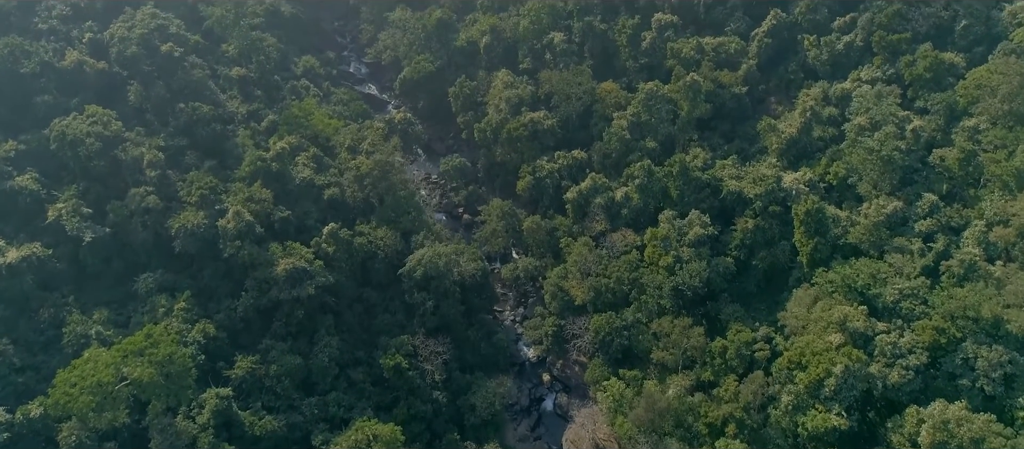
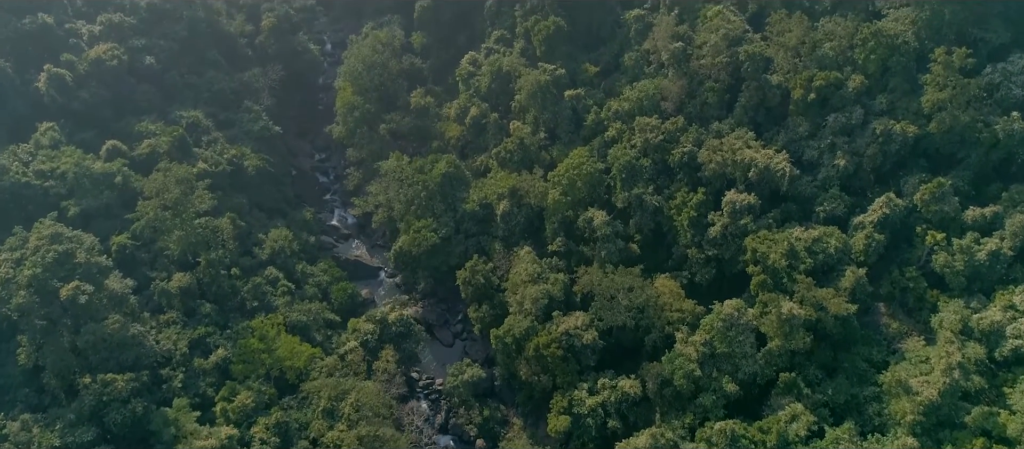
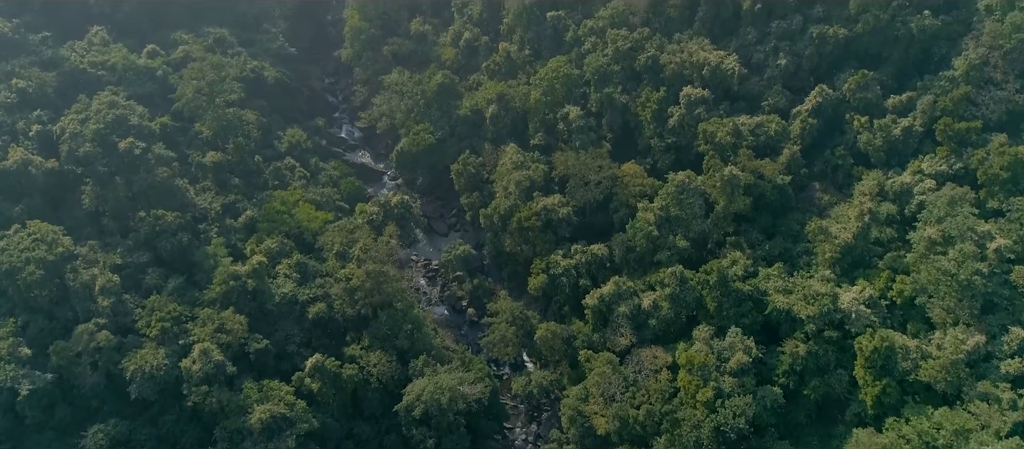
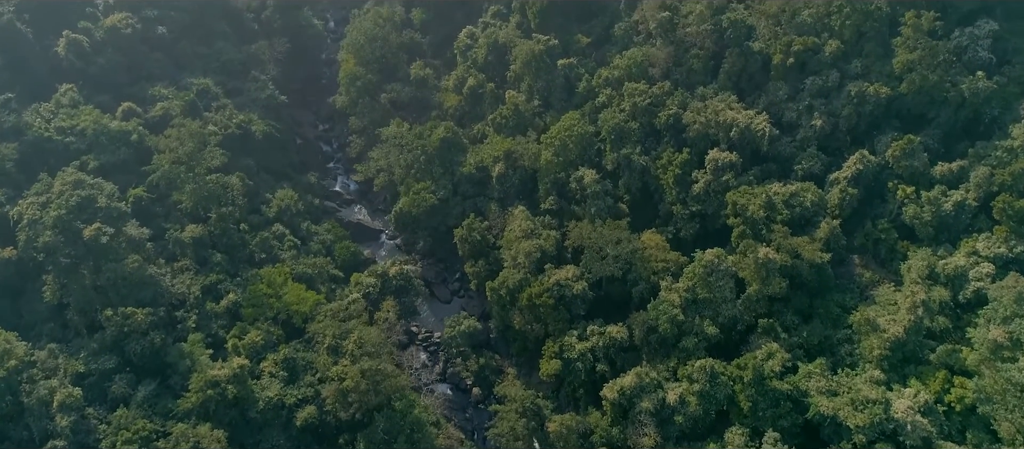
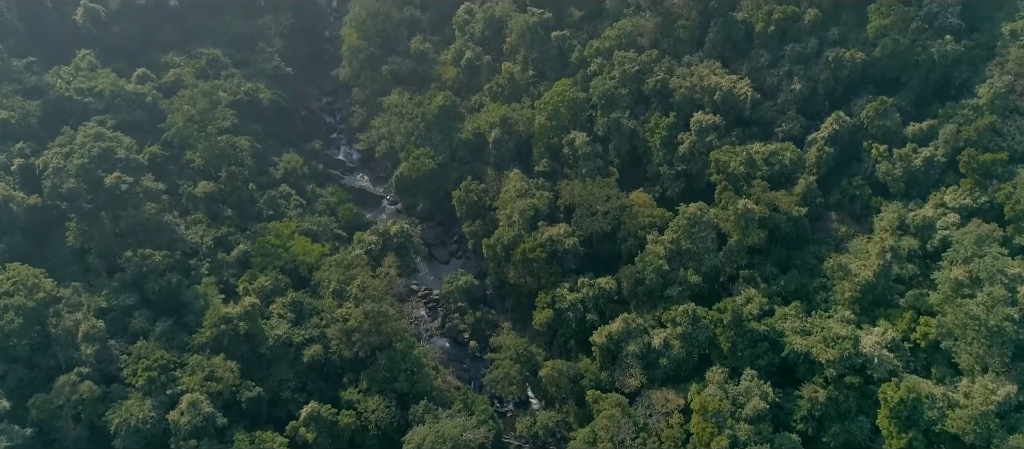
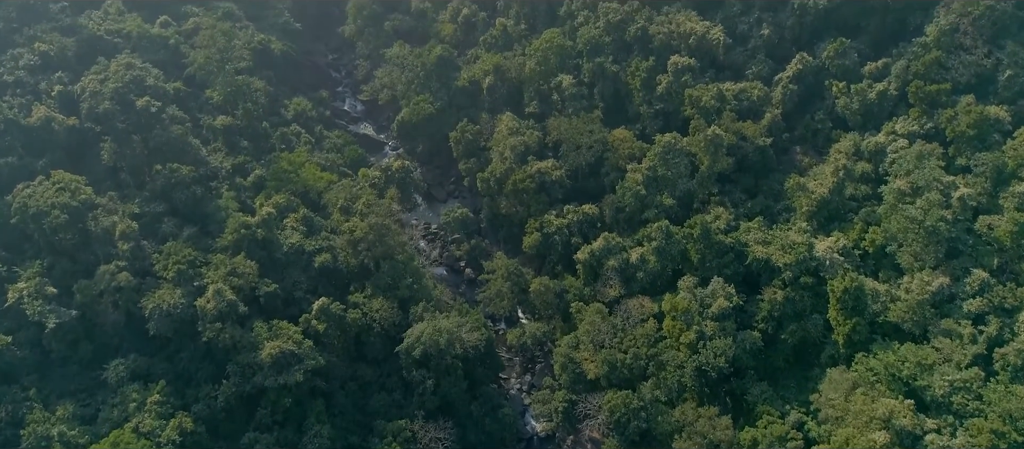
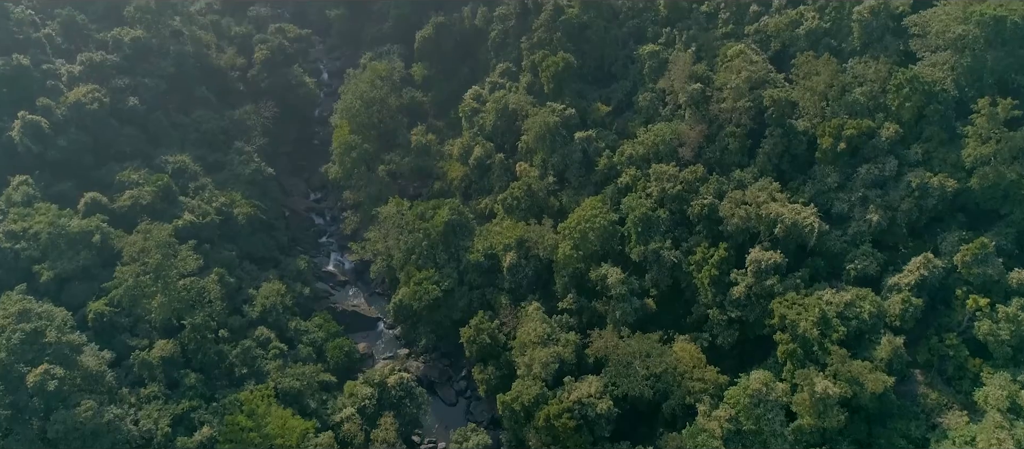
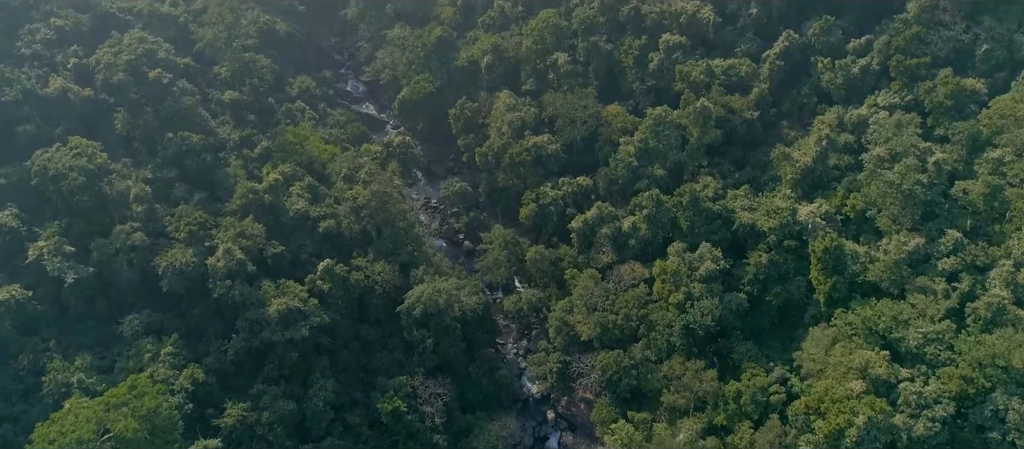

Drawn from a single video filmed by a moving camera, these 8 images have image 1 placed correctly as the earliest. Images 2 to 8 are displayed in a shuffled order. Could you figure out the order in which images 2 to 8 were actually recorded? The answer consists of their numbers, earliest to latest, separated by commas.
8, 6, 3, 5, 4, 2, 7
